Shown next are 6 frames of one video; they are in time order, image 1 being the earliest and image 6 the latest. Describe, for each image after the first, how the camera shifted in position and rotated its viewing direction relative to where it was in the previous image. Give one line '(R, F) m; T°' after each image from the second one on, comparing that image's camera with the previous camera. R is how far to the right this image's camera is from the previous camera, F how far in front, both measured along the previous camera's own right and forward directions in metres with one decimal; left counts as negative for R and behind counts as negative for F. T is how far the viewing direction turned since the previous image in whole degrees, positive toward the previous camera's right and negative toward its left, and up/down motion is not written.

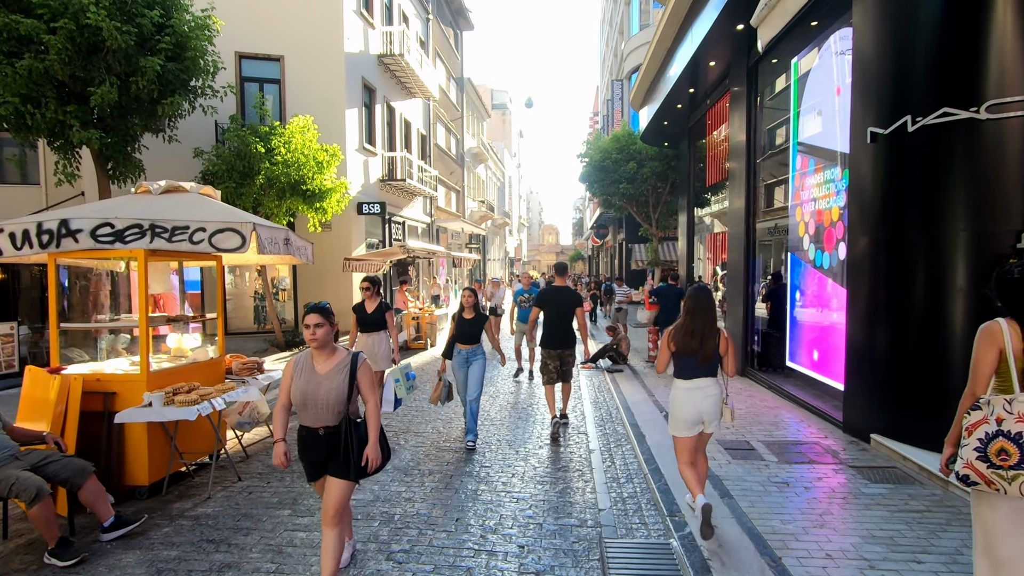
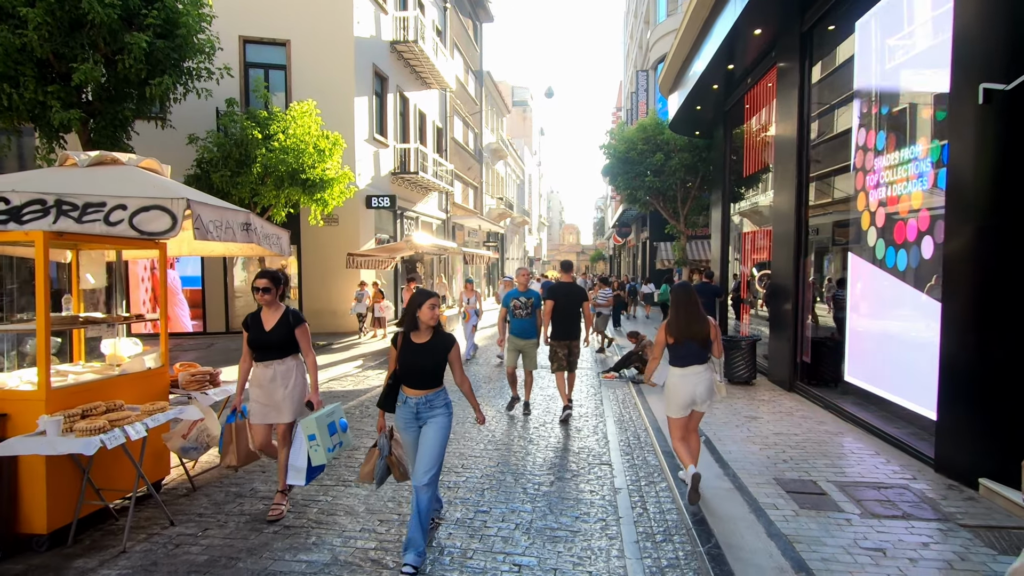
(+0.1, +1.1) m; -2°
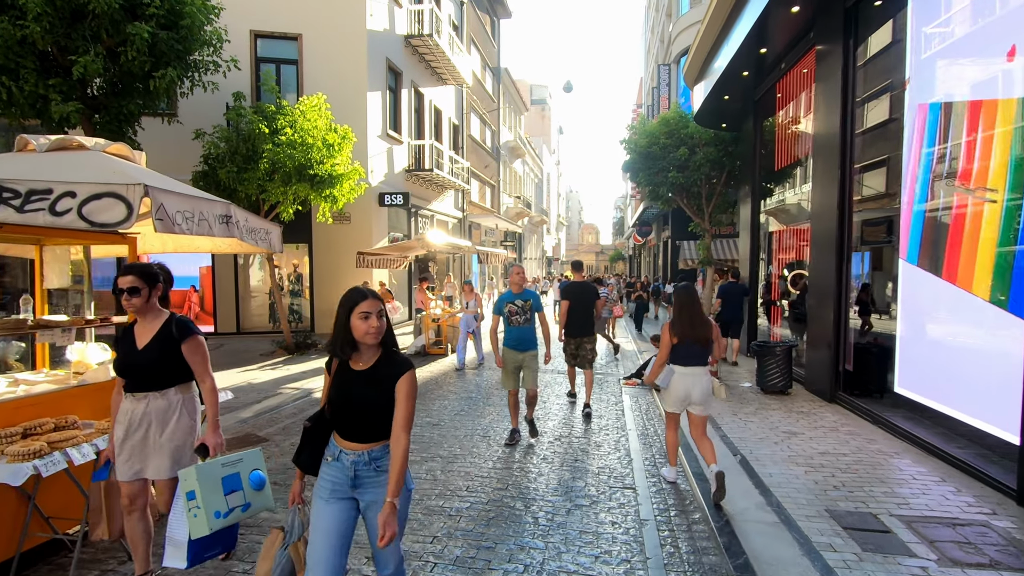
(+0.1, +0.6) m; -2°
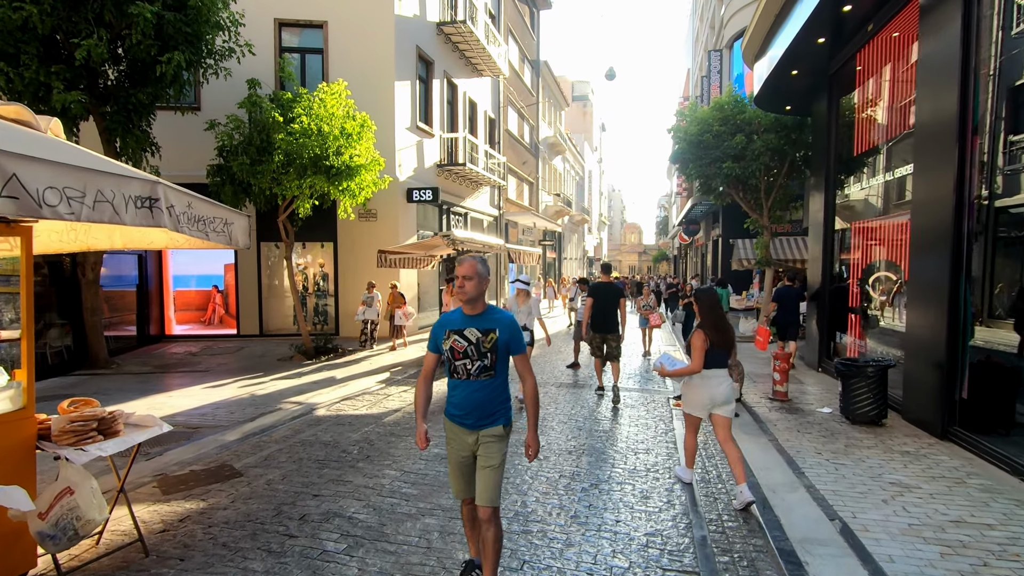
(+0.1, +1.2) m; -4°
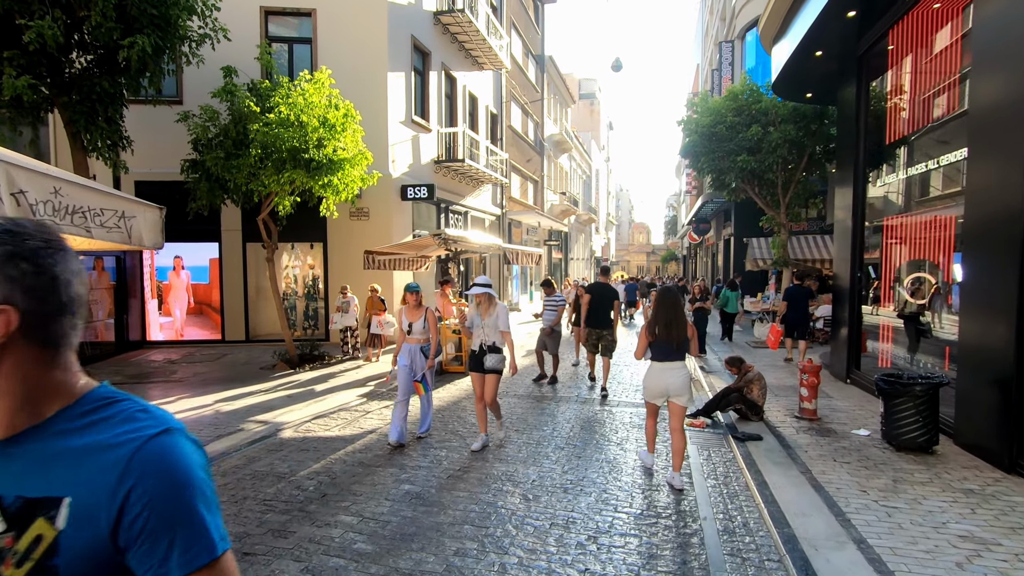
(+0.2, +0.9) m; -1°
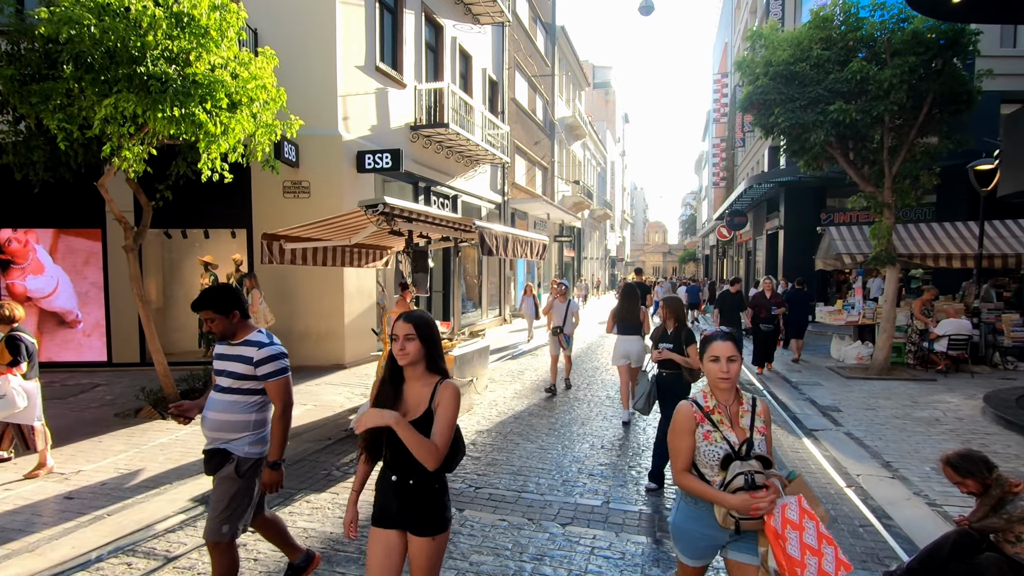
(+0.3, +4.0) m; -1°
